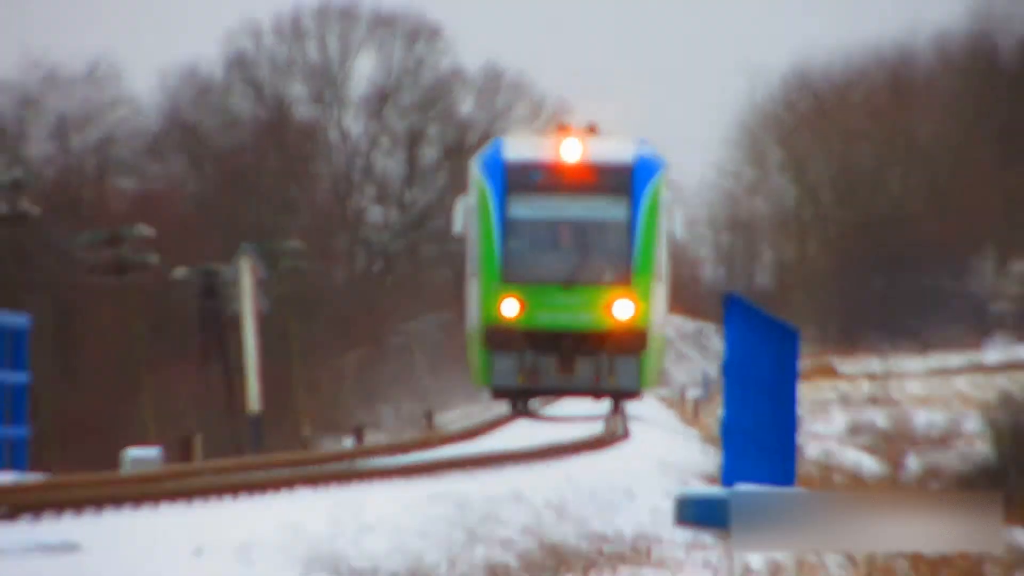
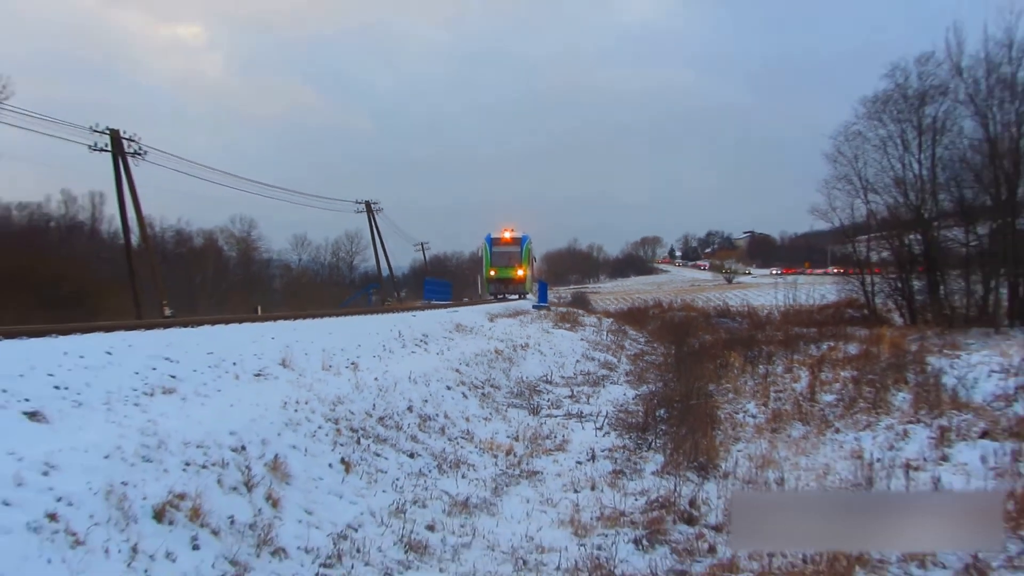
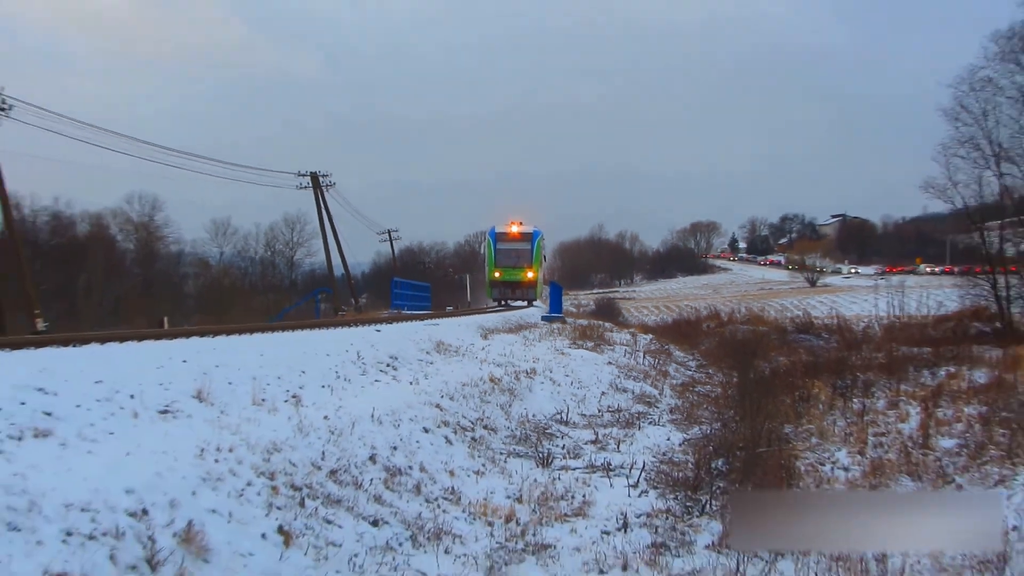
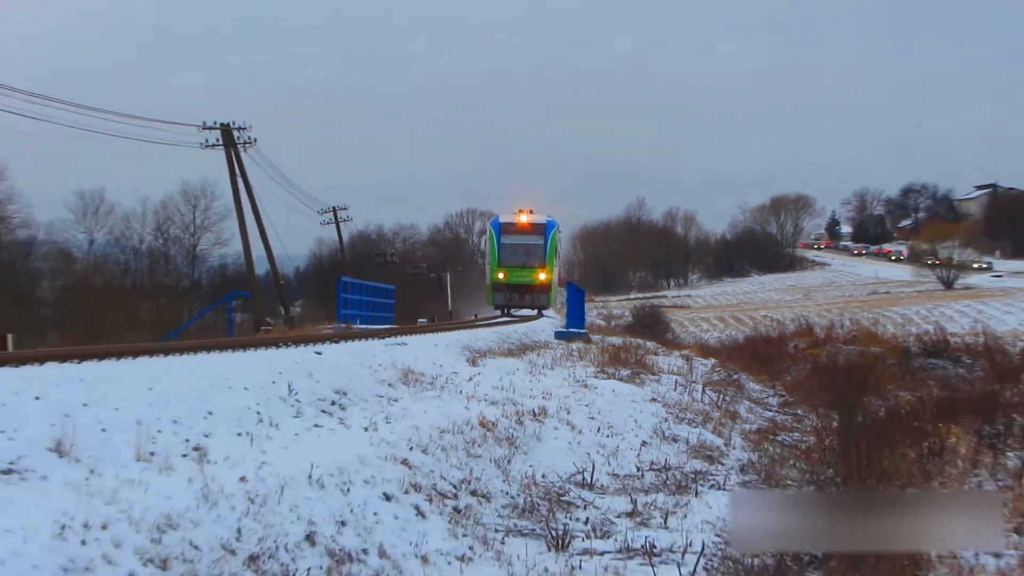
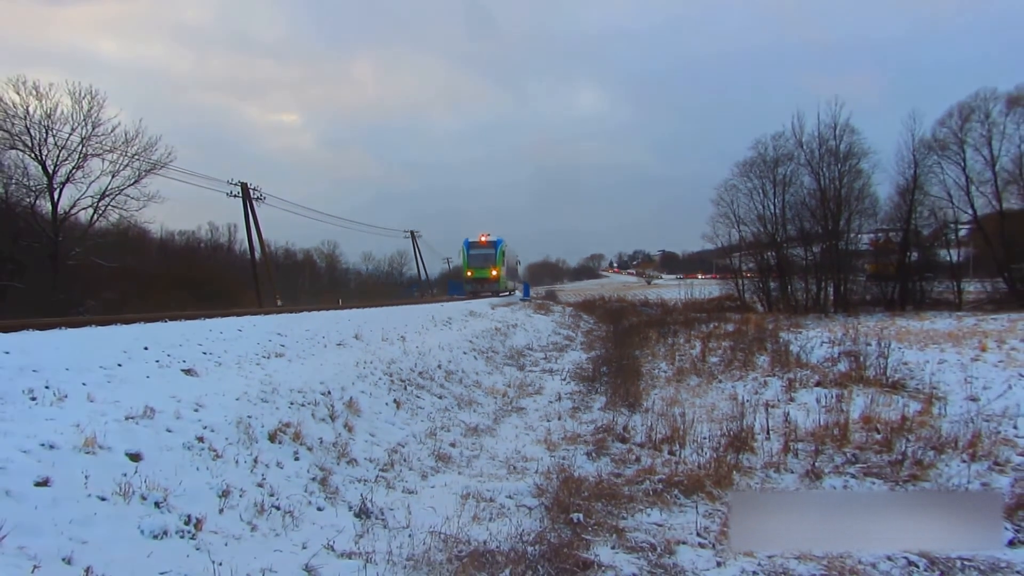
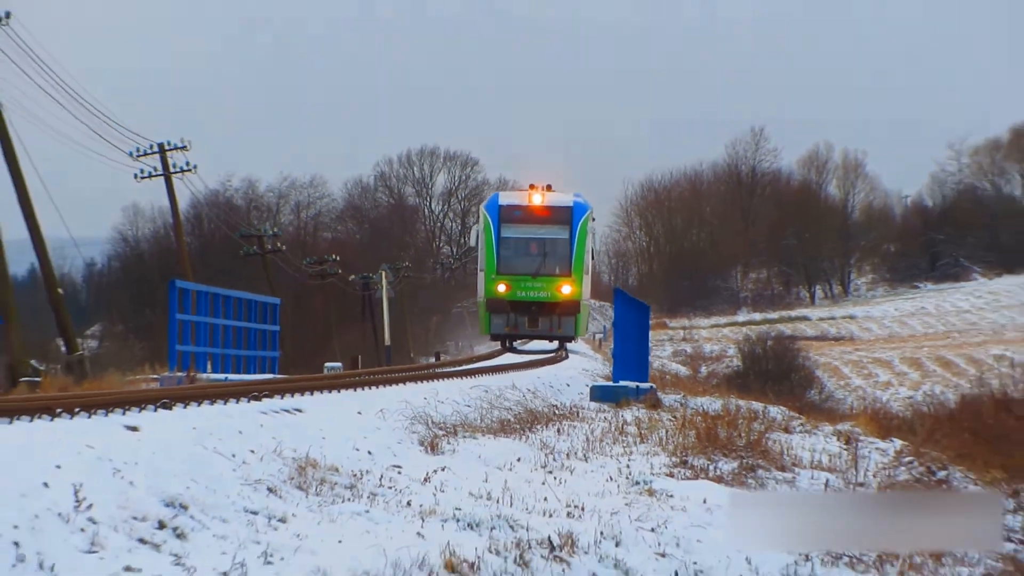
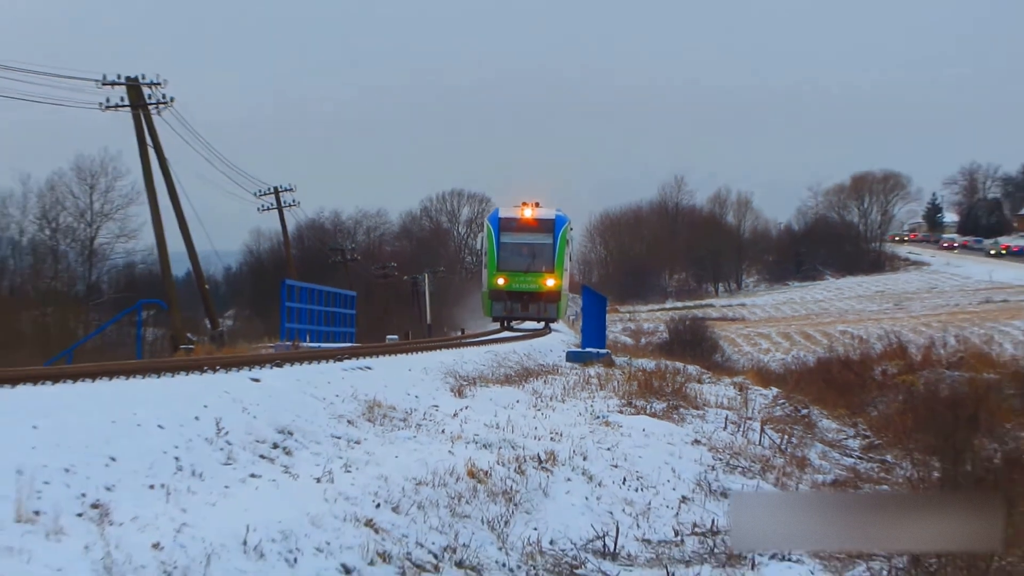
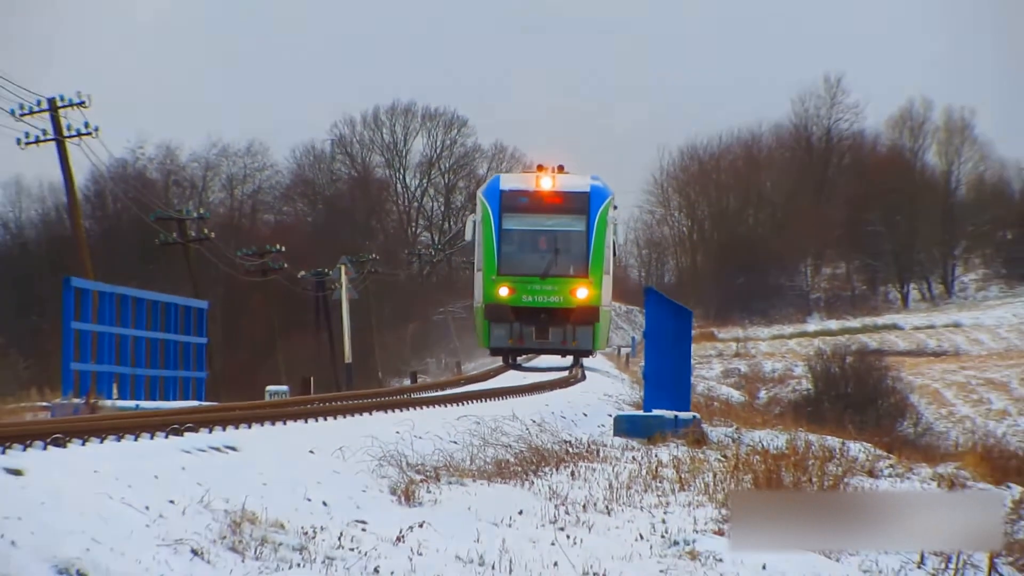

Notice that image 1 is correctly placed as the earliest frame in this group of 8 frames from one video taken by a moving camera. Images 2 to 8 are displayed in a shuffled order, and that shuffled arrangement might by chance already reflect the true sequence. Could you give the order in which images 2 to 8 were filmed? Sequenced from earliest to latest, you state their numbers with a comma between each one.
8, 6, 7, 4, 3, 2, 5
